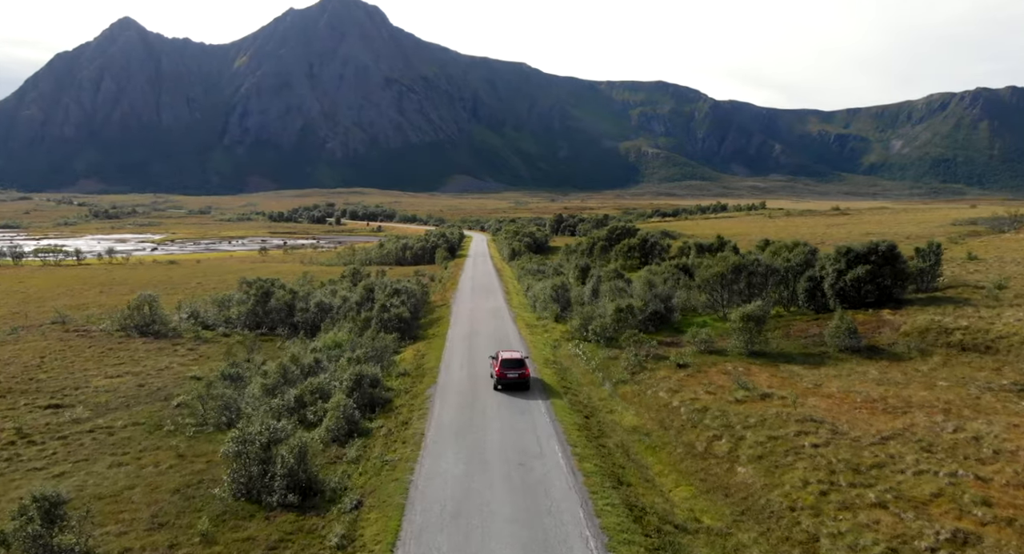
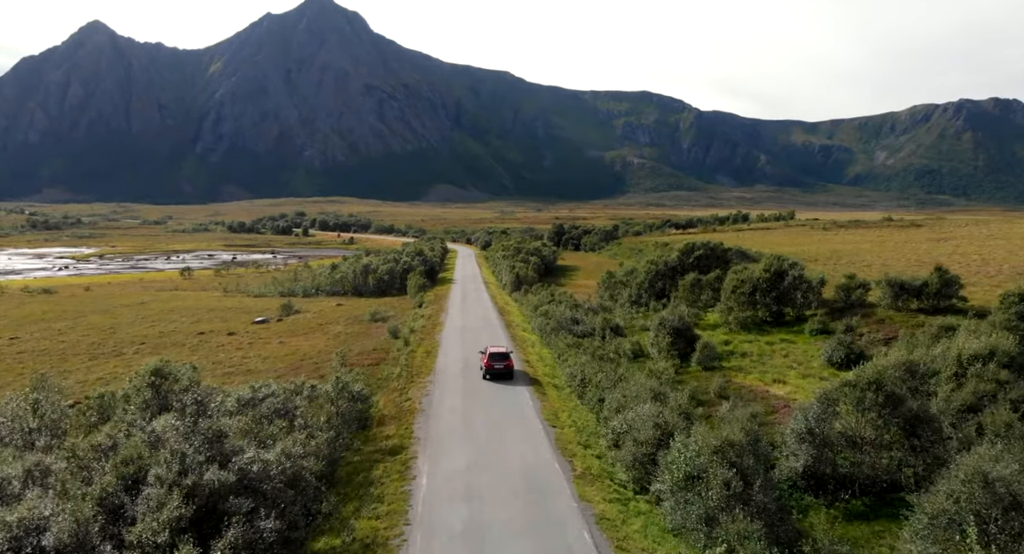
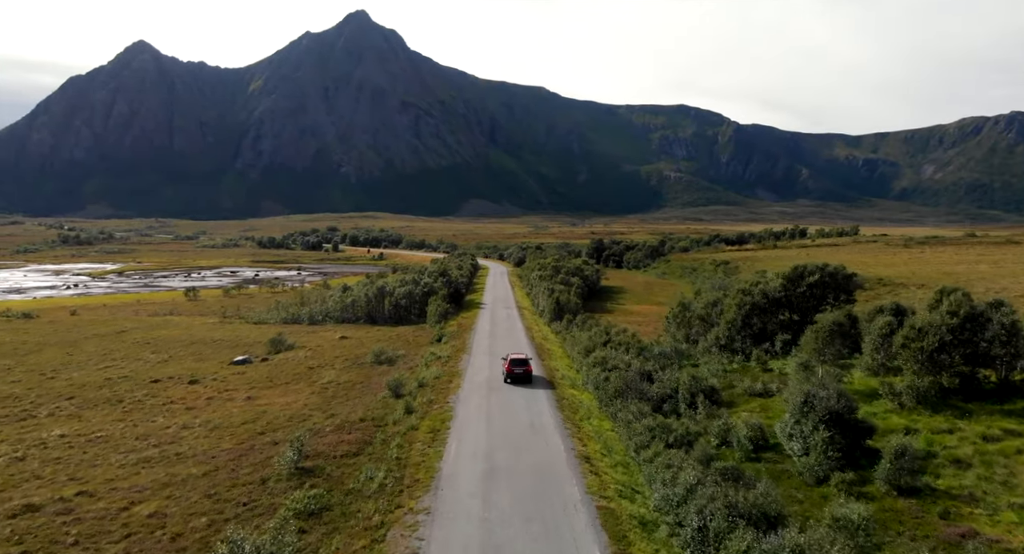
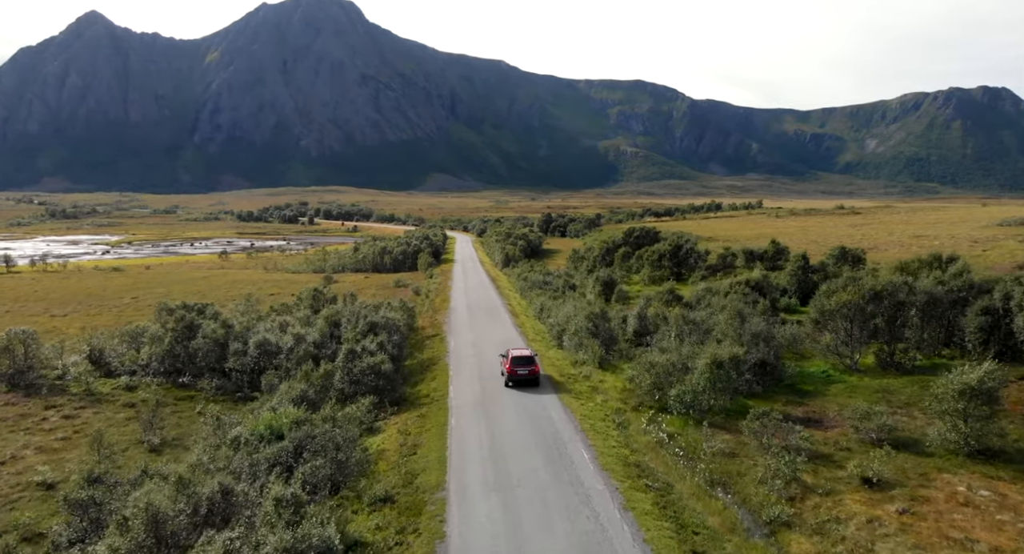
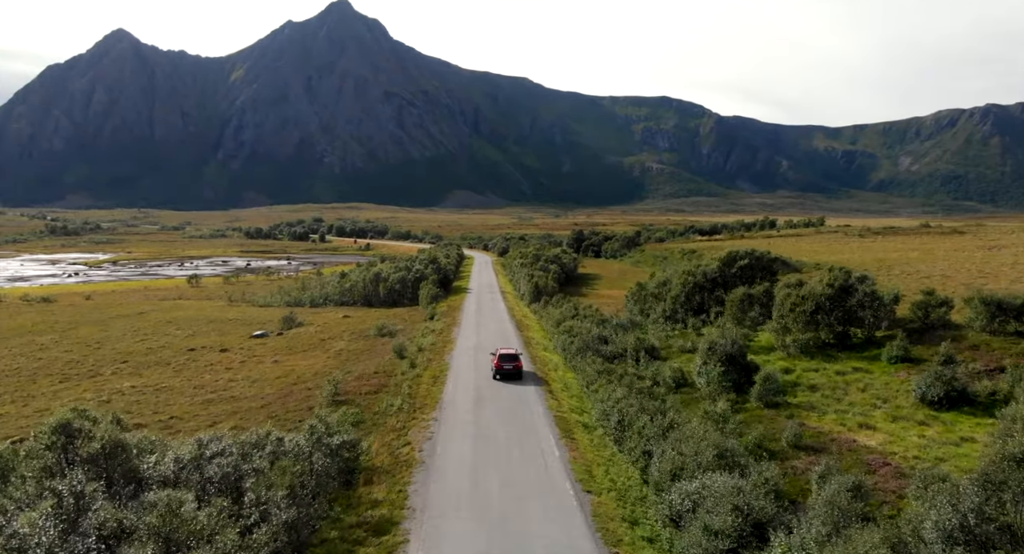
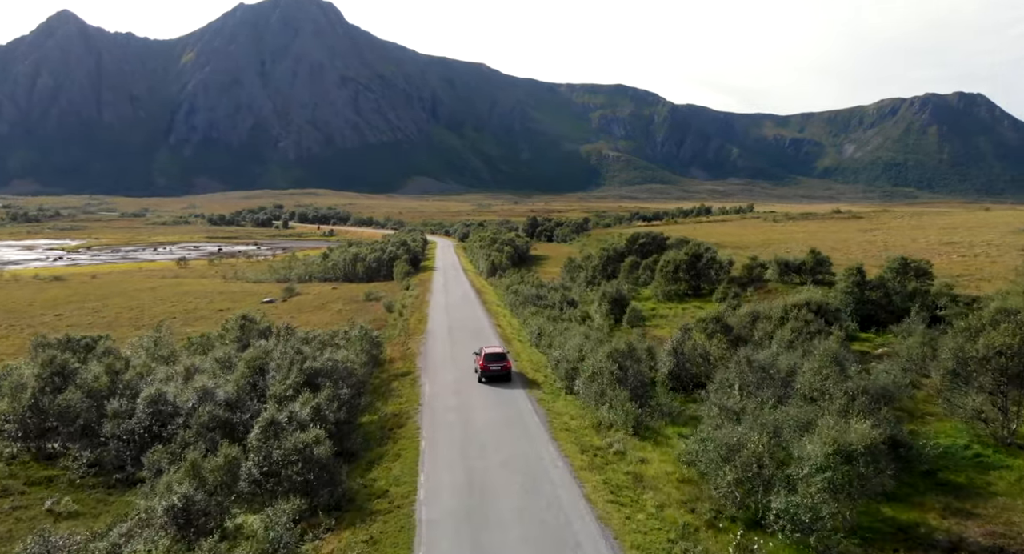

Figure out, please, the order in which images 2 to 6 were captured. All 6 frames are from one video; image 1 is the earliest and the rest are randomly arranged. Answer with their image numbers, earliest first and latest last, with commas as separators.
4, 6, 2, 5, 3
